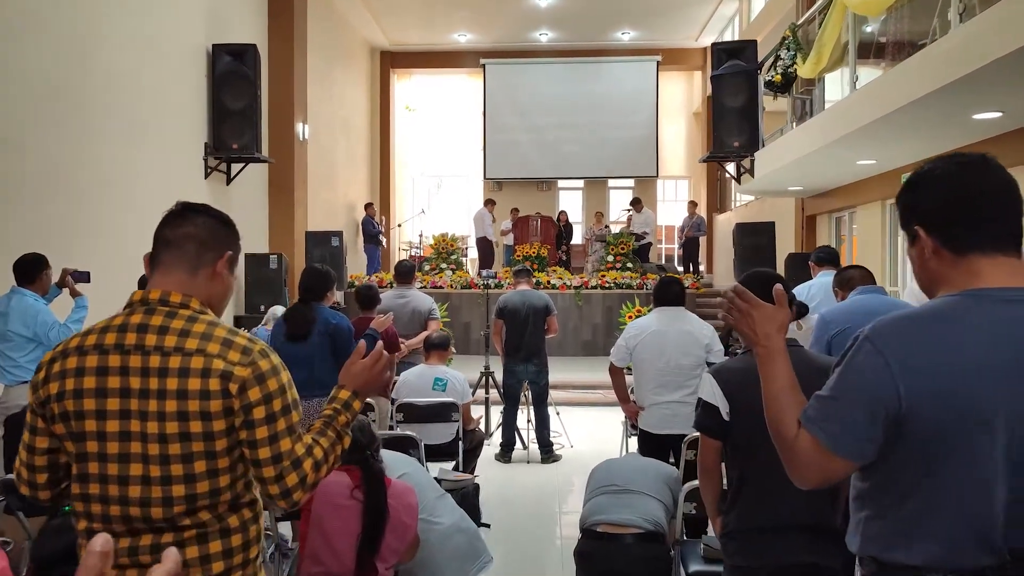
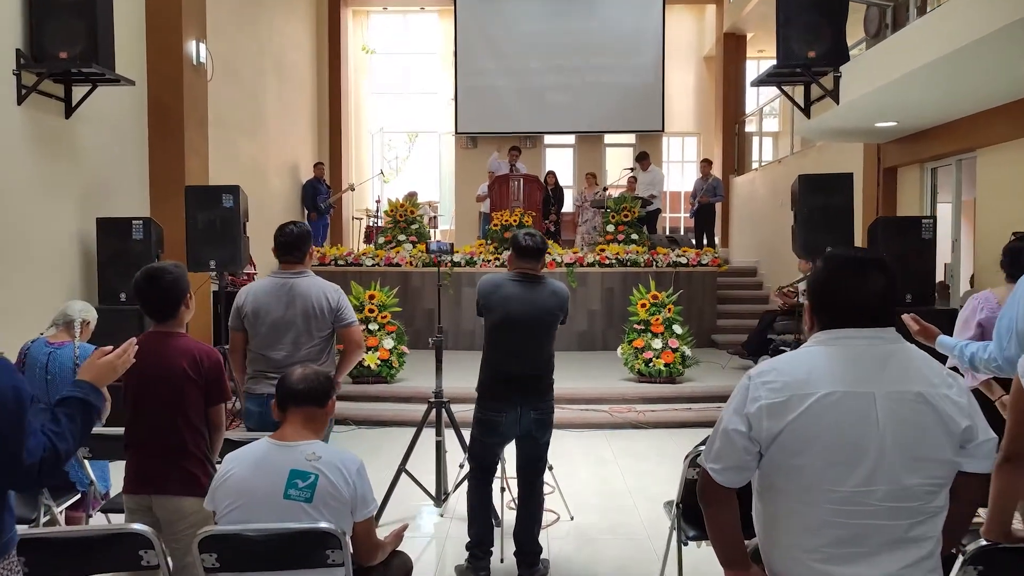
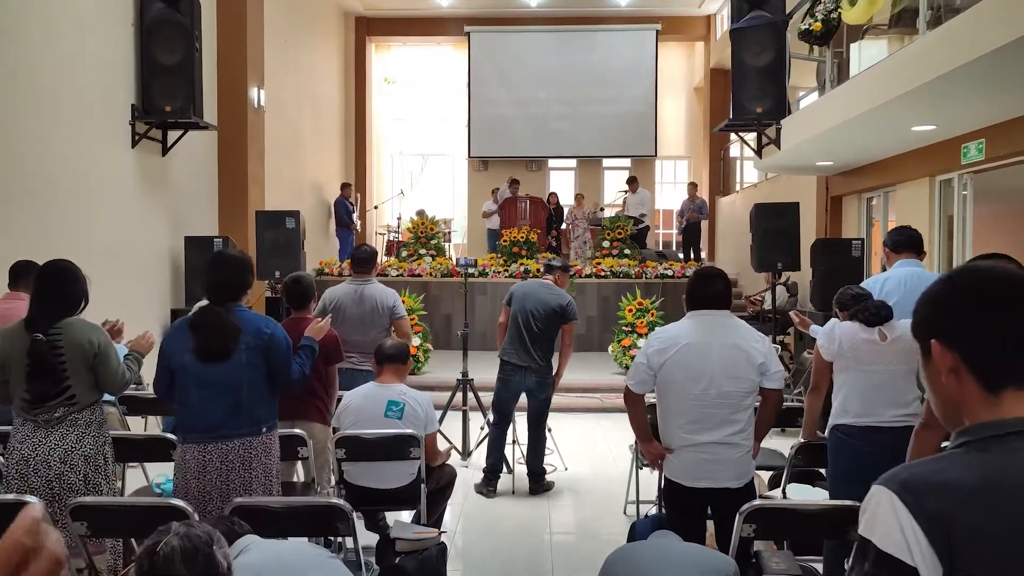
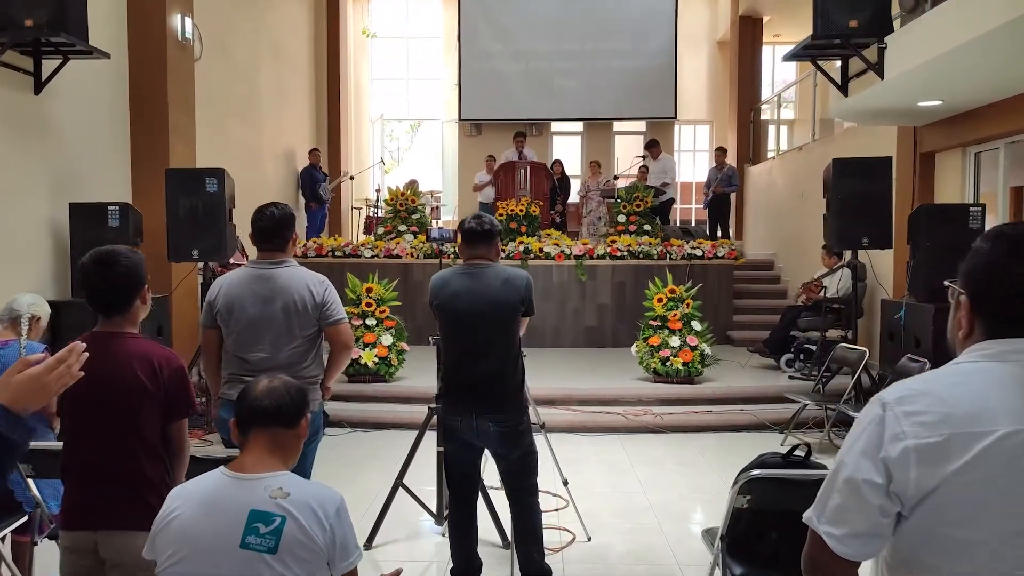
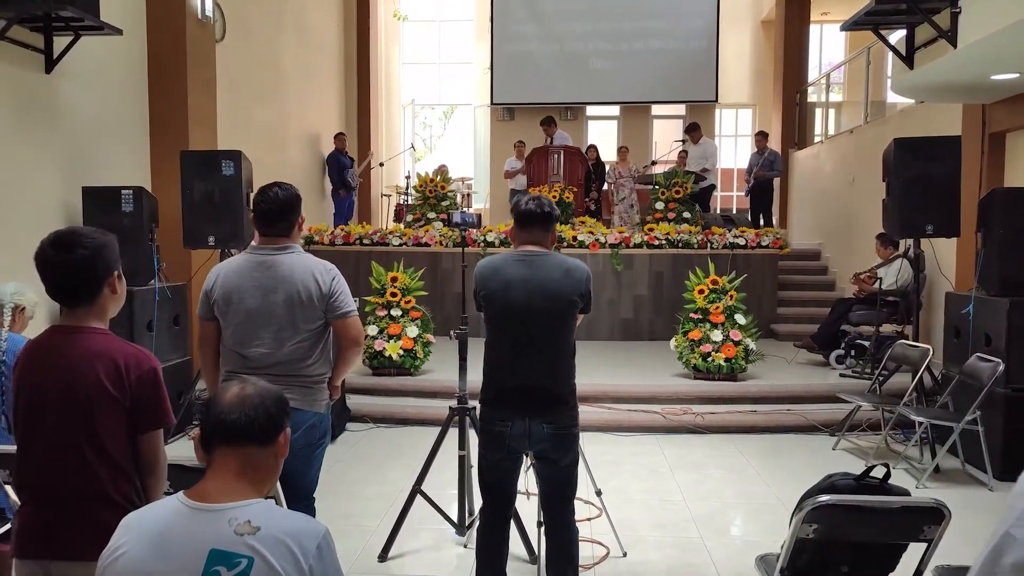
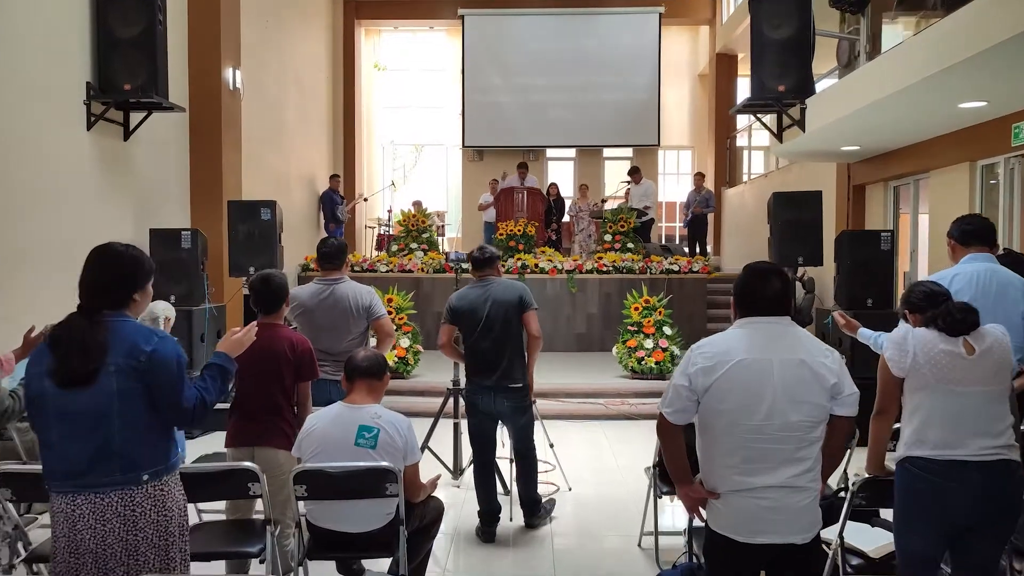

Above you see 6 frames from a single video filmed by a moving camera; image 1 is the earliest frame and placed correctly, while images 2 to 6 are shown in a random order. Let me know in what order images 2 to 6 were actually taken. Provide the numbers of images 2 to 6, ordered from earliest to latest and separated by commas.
3, 6, 2, 4, 5
